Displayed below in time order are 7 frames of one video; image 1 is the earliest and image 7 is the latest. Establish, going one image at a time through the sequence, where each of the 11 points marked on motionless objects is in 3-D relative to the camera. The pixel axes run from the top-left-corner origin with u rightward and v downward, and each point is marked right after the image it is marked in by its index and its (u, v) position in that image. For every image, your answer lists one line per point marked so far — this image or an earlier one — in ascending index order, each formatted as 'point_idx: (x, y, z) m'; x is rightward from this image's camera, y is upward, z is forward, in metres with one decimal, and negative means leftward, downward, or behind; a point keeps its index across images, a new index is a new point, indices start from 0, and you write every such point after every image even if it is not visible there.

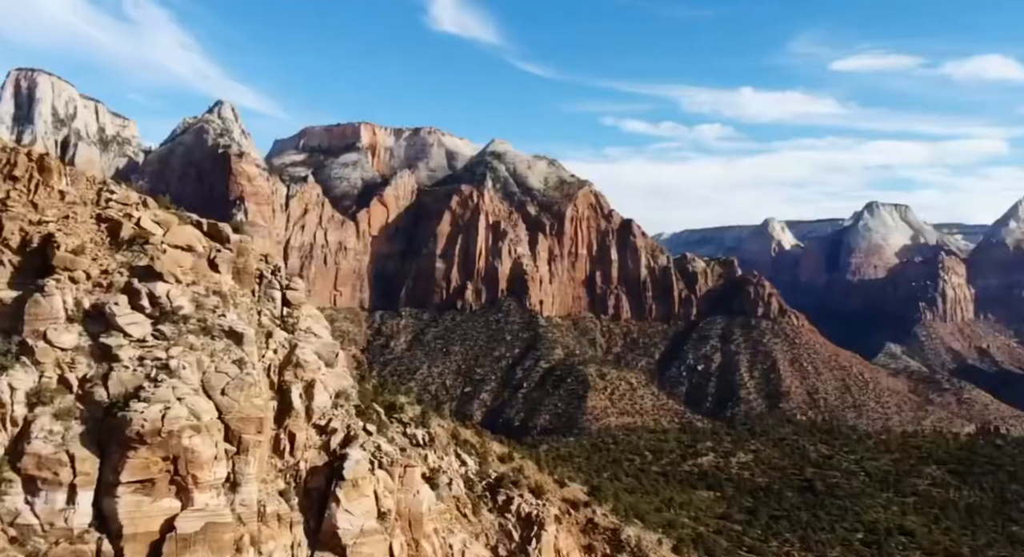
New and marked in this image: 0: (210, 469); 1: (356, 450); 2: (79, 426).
0: (-6.1, -3.8, +15.8) m
1: (-3.6, -3.9, +17.7) m
2: (-8.6, -3.0, +15.7) m
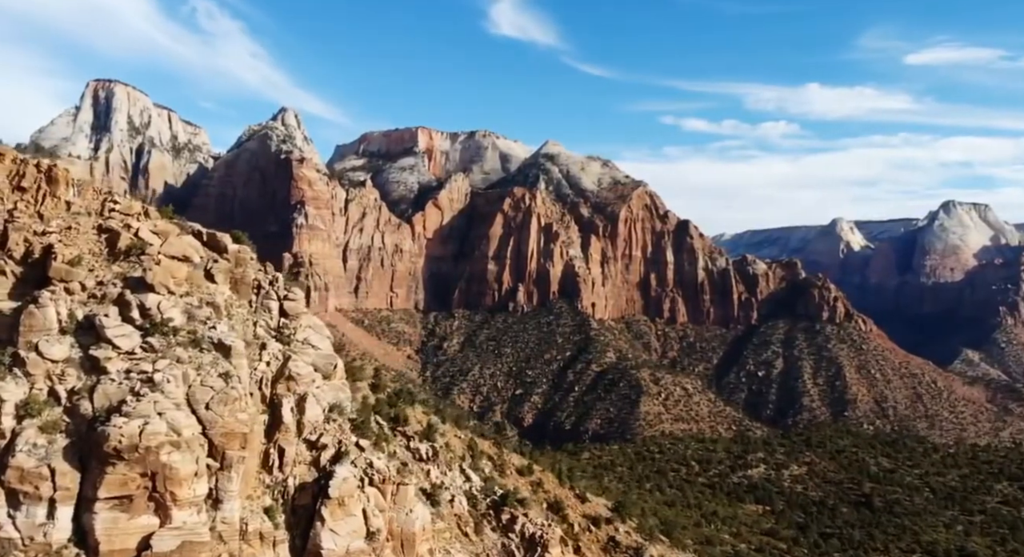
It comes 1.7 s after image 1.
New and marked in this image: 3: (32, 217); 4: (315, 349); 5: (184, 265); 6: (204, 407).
0: (-6.4, -4.1, +15.5) m
1: (-3.7, -4.1, +17.2) m
2: (-8.9, -3.2, +15.6) m
3: (-11.7, +1.5, +19.2) m
4: (-4.9, -1.7, +19.4) m
5: (-7.6, +0.3, +18.3) m
6: (-6.3, -2.6, +16.2) m
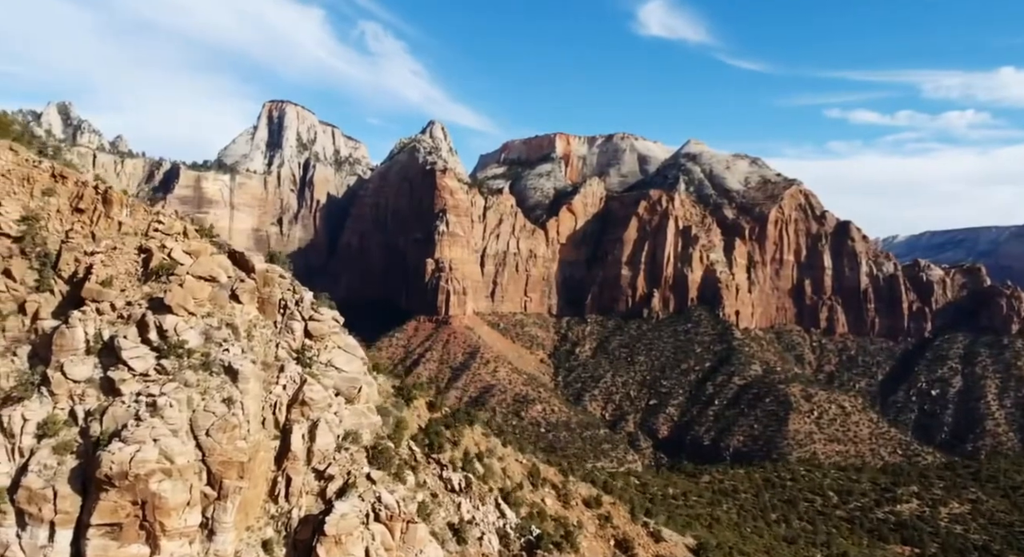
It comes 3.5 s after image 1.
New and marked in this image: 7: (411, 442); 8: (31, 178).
0: (-6.4, -4.6, +15.1) m
1: (-3.4, -4.6, +16.2) m
2: (-8.8, -3.7, +15.7) m
3: (-10.8, +1.0, +19.8) m
4: (-4.1, -2.2, +18.6) m
5: (-7.0, -0.2, +18.1) m
6: (-6.2, -3.1, +15.7) m
7: (-2.6, -4.2, +19.9) m
8: (-11.9, +2.5, +19.7) m
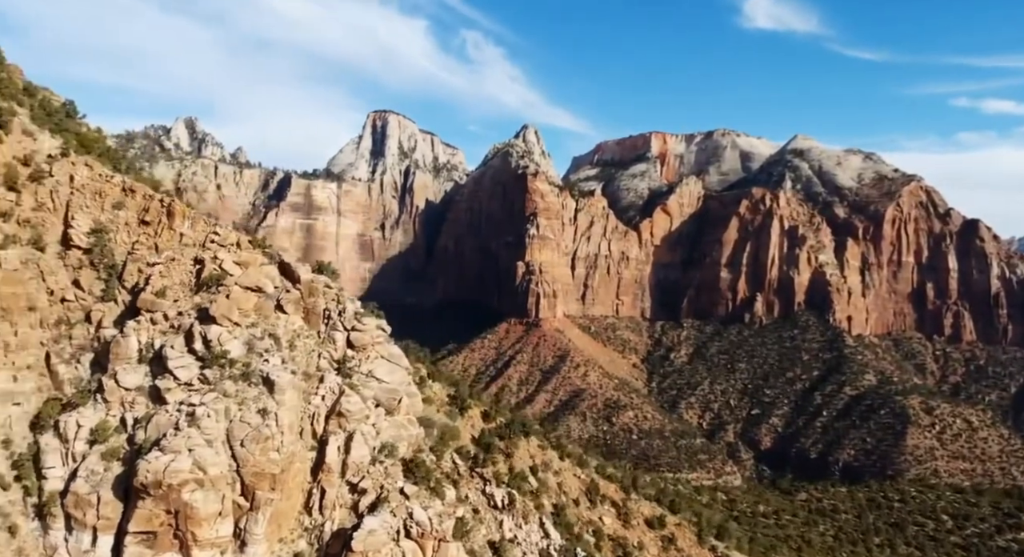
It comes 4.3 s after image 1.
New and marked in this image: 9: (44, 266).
0: (-5.8, -4.8, +15.2) m
1: (-2.7, -4.8, +15.9) m
2: (-8.2, -3.9, +16.2) m
3: (-9.5, +0.8, +20.5) m
4: (-3.1, -2.5, +18.4) m
5: (-6.0, -0.4, +18.3) m
6: (-5.5, -3.3, +15.9) m
7: (-1.4, -4.4, +19.5) m
8: (-10.7, +2.2, +20.6) m
9: (-11.4, +0.3, +19.2) m
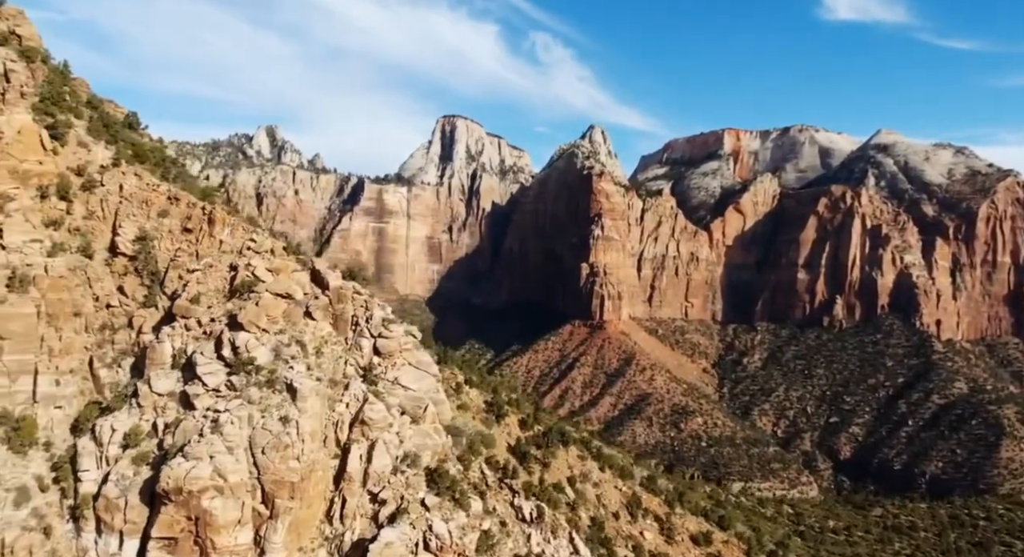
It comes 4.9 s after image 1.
0: (-5.4, -4.9, +15.2) m
1: (-2.3, -5.0, +15.6) m
2: (-7.7, -4.1, +16.4) m
3: (-8.6, +0.6, +20.9) m
4: (-2.4, -2.6, +18.2) m
5: (-5.4, -0.6, +18.3) m
6: (-5.1, -3.5, +15.8) m
7: (-0.6, -4.5, +19.0) m
8: (-9.7, +2.1, +21.1) m
9: (-10.6, +0.1, +19.8) m
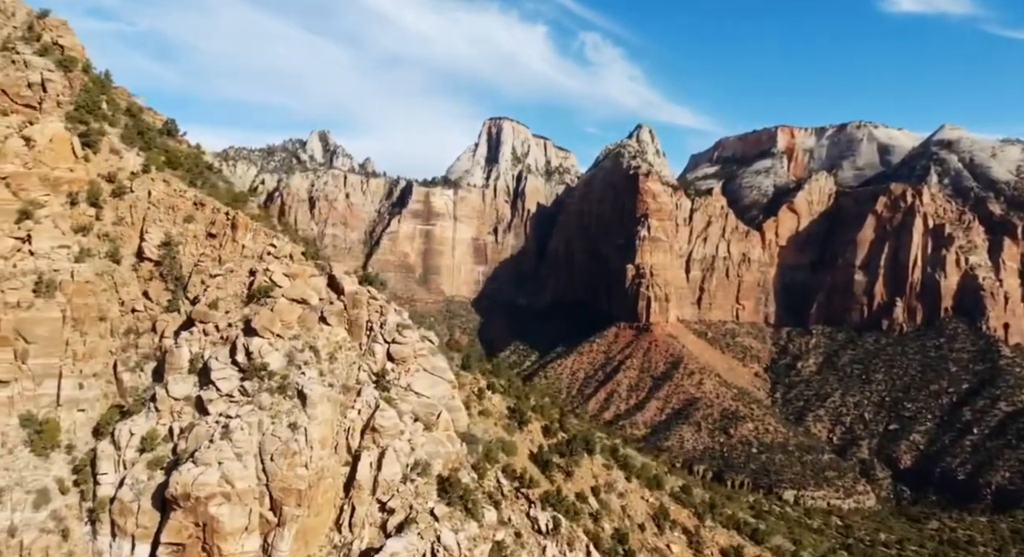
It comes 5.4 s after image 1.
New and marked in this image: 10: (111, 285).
0: (-5.3, -5.0, +15.1) m
1: (-2.1, -5.1, +15.3) m
2: (-7.4, -4.2, +16.5) m
3: (-8.1, +0.5, +21.0) m
4: (-2.1, -2.7, +17.9) m
5: (-5.0, -0.7, +18.2) m
6: (-4.9, -3.6, +15.7) m
7: (-0.2, -4.6, +18.6) m
8: (-9.2, +1.9, +21.3) m
9: (-10.1, 0.0, +20.0) m
10: (-10.2, -0.2, +19.9) m
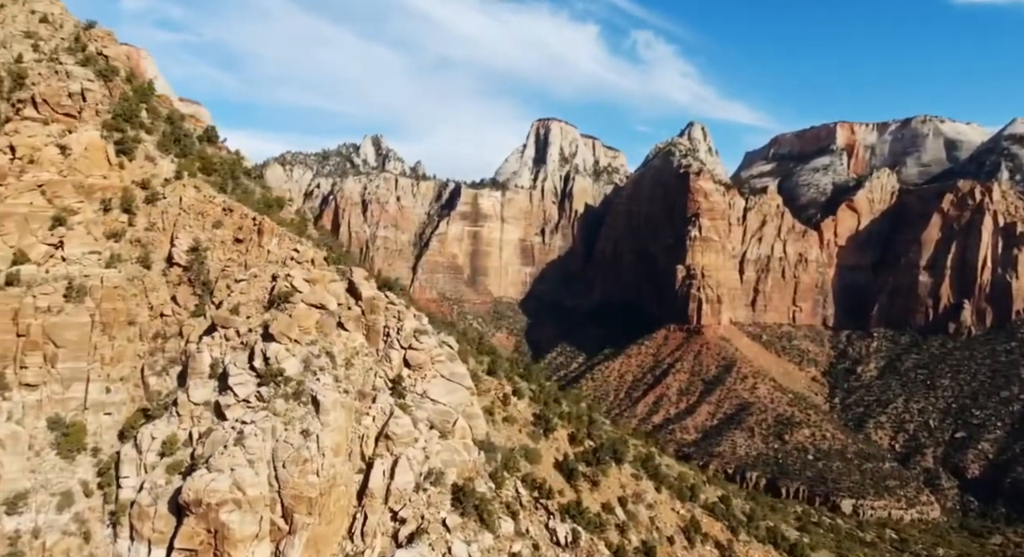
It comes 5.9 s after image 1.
0: (-5.0, -5.2, +15.1) m
1: (-1.9, -5.2, +15.0) m
2: (-7.1, -4.3, +16.6) m
3: (-7.4, +0.4, +21.1) m
4: (-1.7, -2.8, +17.5) m
5: (-4.5, -0.8, +18.1) m
6: (-4.6, -3.7, +15.6) m
7: (+0.3, -4.7, +18.1) m
8: (-8.5, +1.8, +21.5) m
9: (-9.5, -0.1, +20.3) m
10: (-9.6, -0.3, +20.2) m
